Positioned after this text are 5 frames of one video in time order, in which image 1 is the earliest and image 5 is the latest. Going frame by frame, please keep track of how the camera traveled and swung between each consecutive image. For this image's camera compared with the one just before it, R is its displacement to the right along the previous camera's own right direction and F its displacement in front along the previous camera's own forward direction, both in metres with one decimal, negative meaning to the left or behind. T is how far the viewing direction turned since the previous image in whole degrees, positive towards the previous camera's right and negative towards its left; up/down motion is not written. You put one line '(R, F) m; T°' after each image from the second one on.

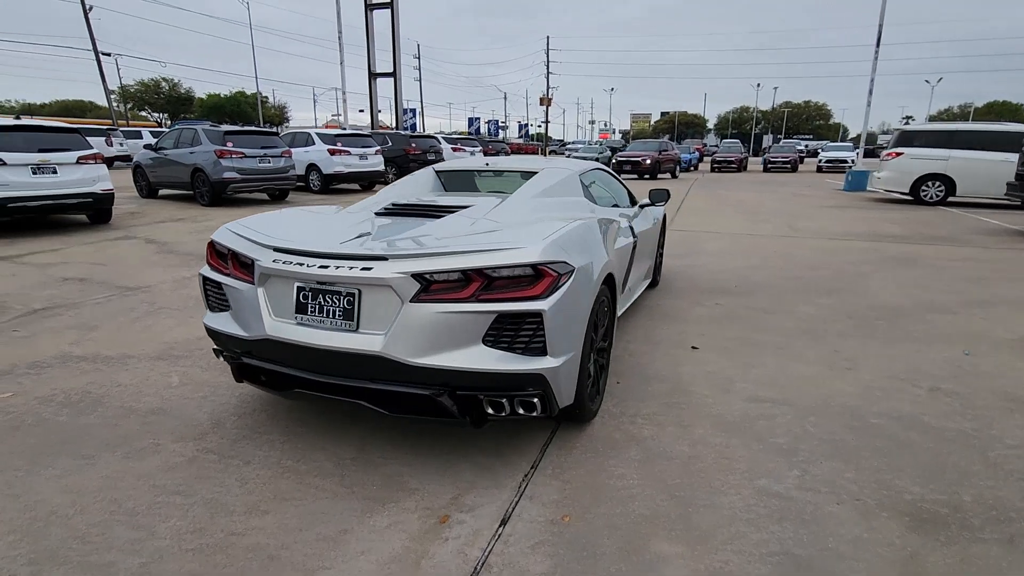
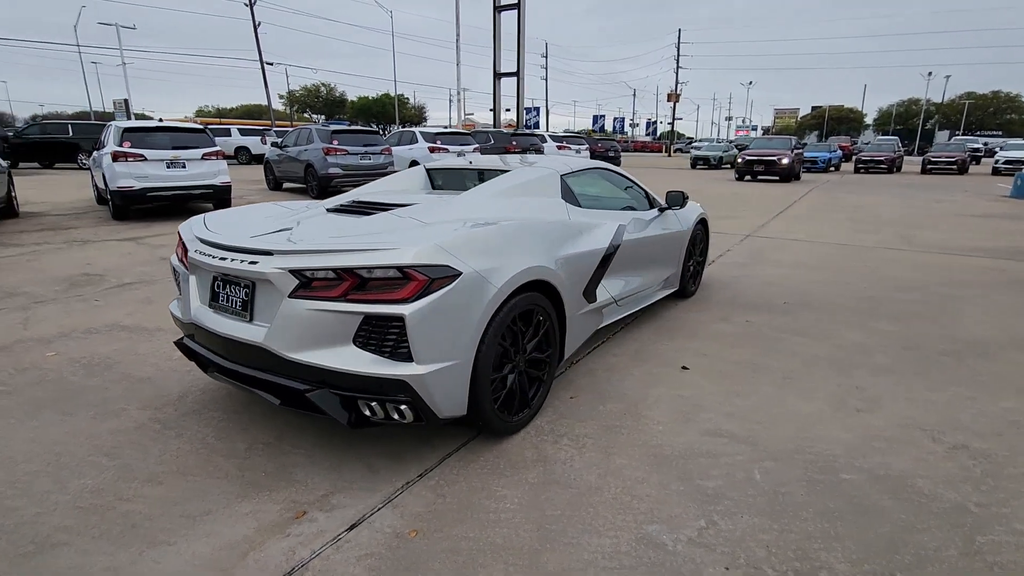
(+1.1, +0.3) m; -13°
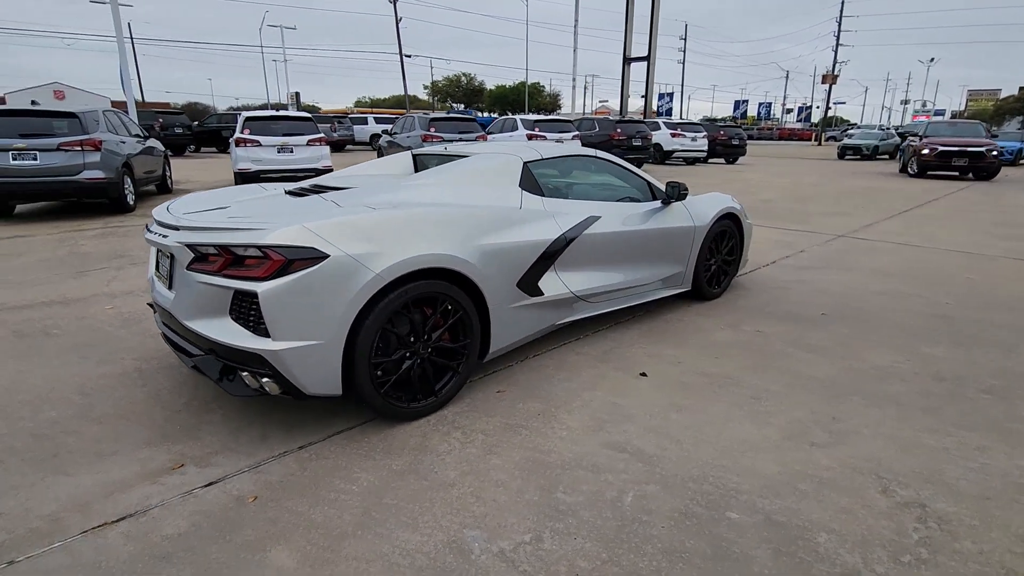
(+1.2, +0.2) m; -13°
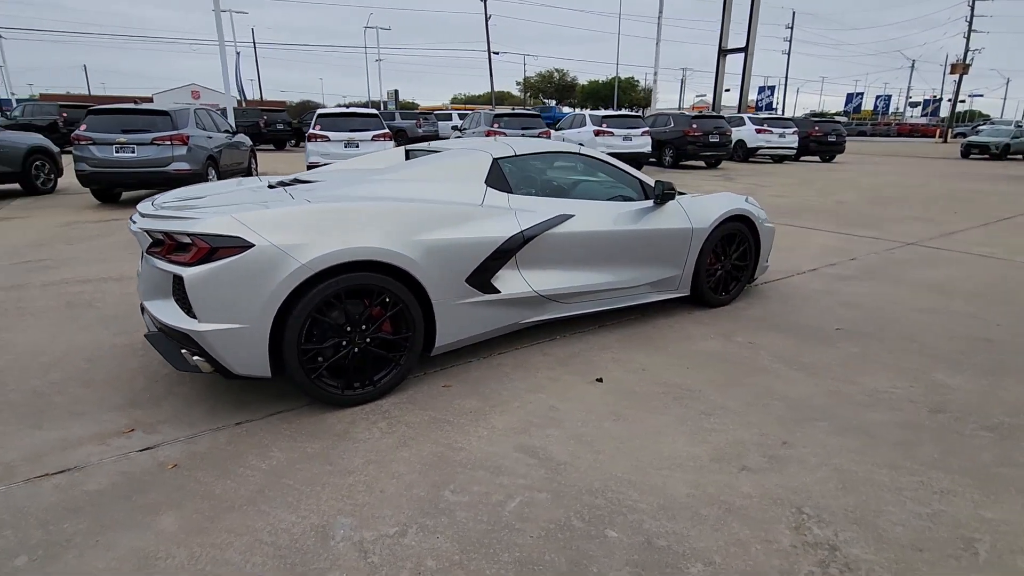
(+0.9, +0.1) m; -9°
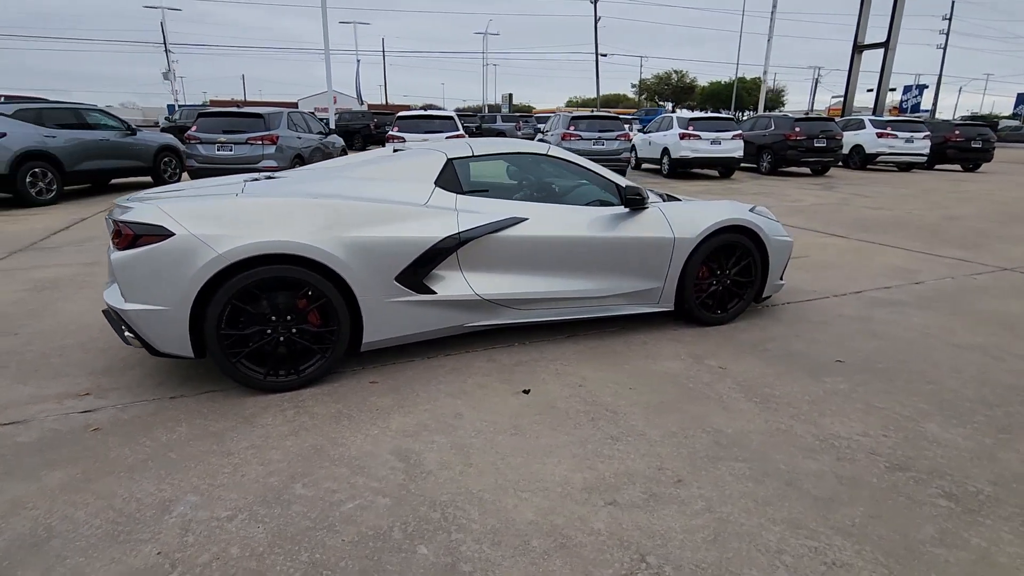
(+1.1, +0.2) m; -11°
